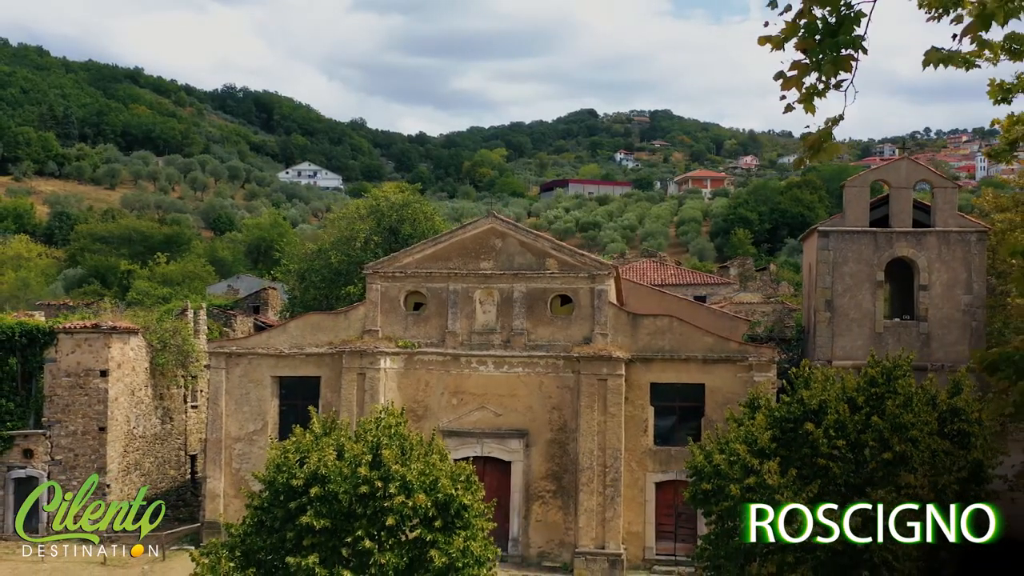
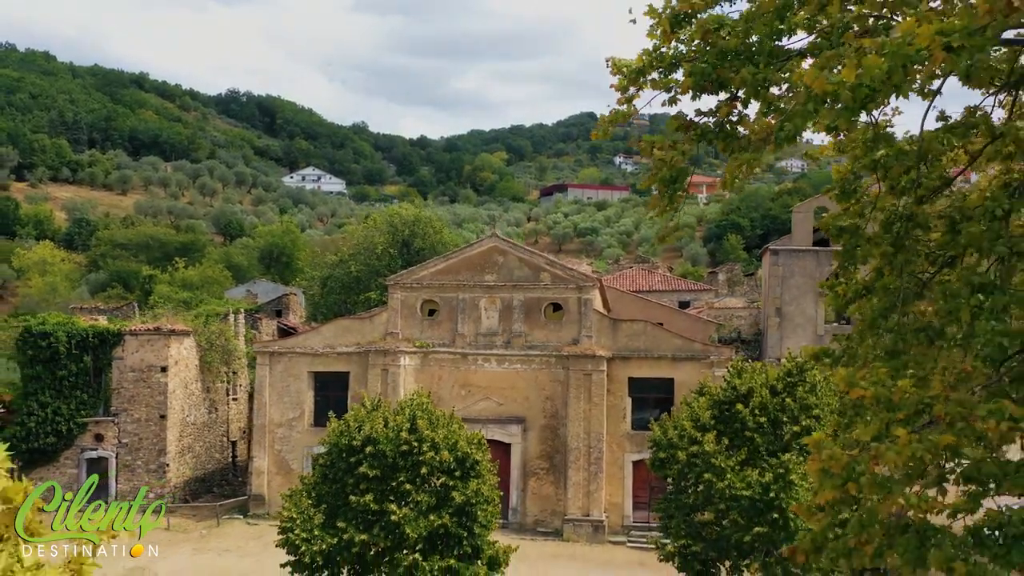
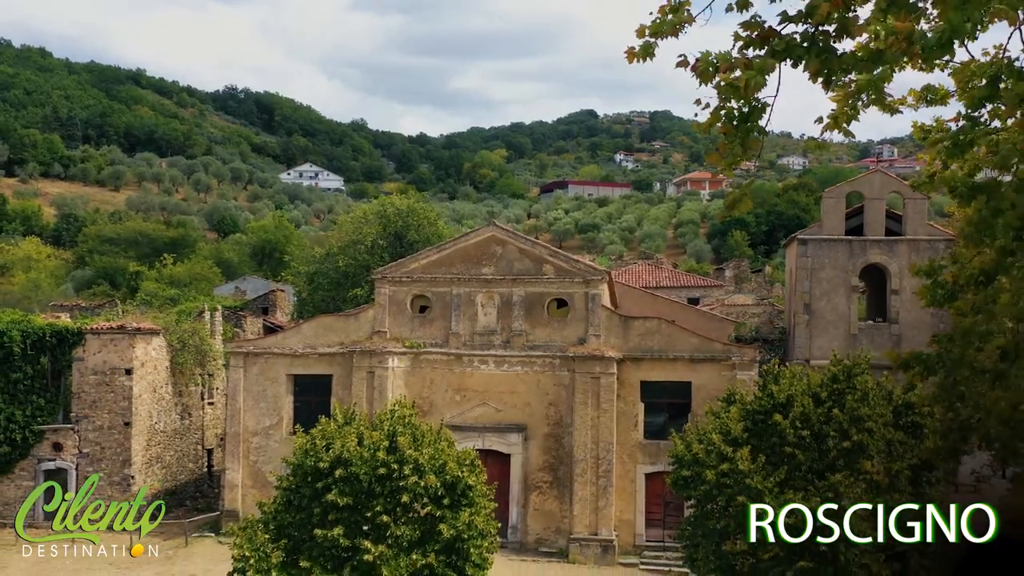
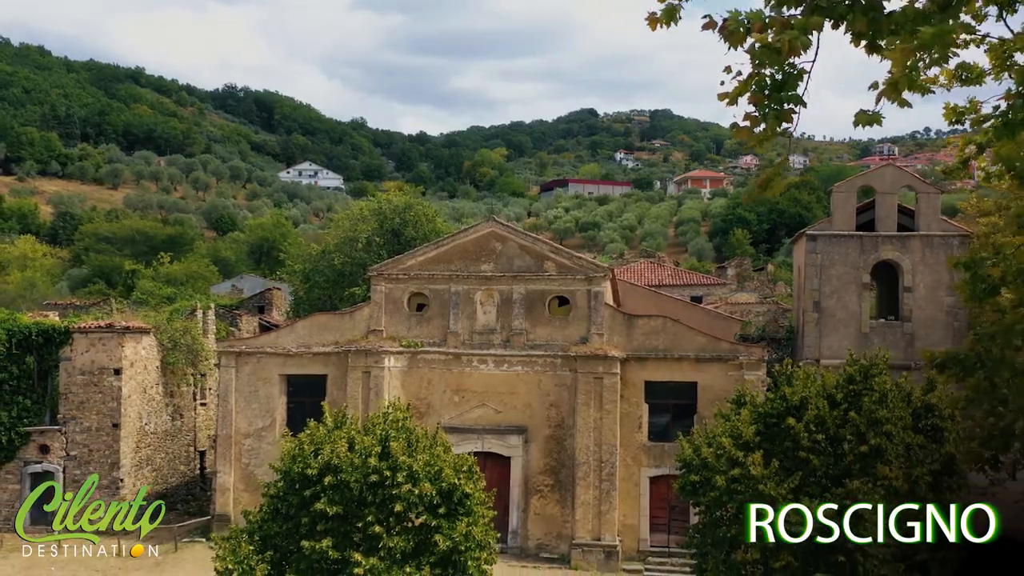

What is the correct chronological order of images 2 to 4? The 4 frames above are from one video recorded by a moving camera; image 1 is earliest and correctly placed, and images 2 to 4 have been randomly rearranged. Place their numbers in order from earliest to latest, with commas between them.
4, 3, 2
